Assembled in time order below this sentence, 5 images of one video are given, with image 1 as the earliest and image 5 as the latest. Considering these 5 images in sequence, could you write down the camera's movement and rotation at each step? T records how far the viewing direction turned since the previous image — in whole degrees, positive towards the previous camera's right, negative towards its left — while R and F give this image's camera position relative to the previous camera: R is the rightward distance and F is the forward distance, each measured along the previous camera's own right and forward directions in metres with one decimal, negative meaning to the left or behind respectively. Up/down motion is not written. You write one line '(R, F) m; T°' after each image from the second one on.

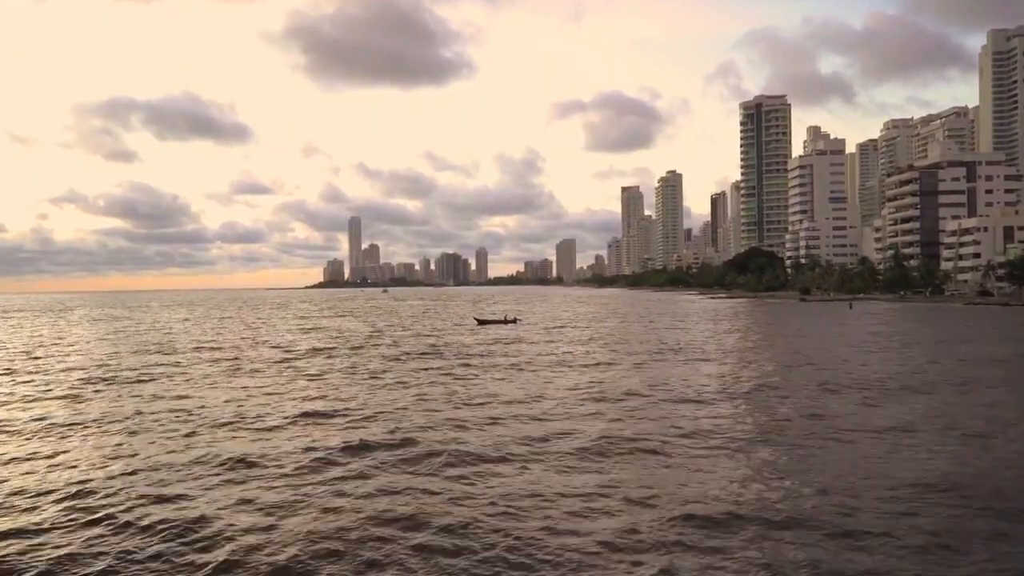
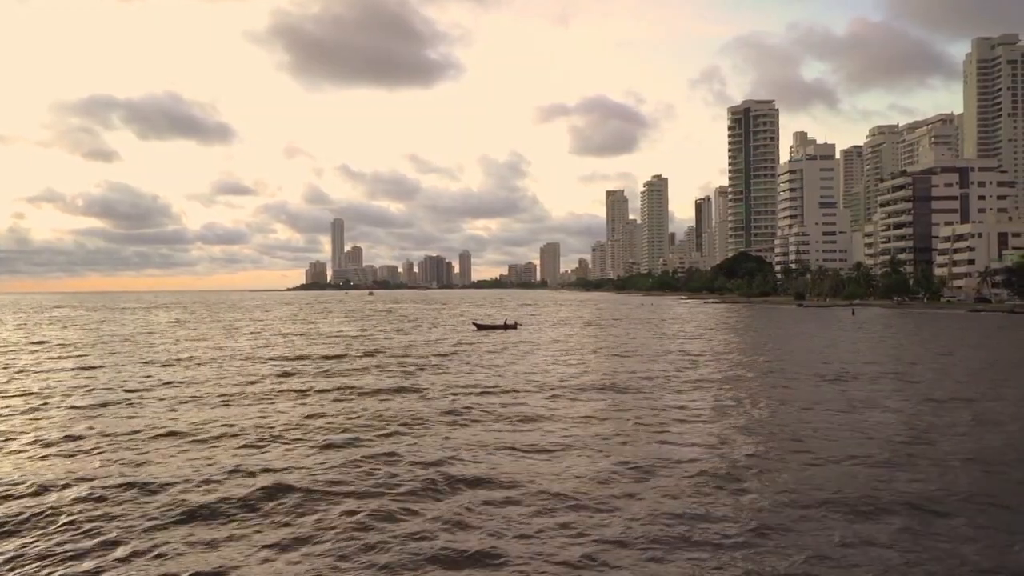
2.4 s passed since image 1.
(-1.7, +2.6) m; +1°
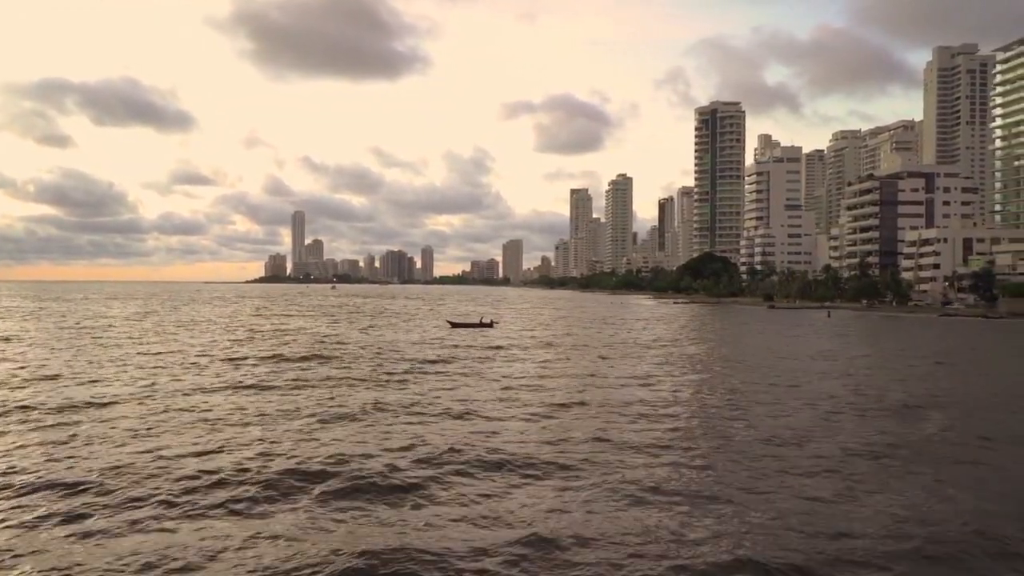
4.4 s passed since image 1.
(-1.5, +2.3) m; +3°
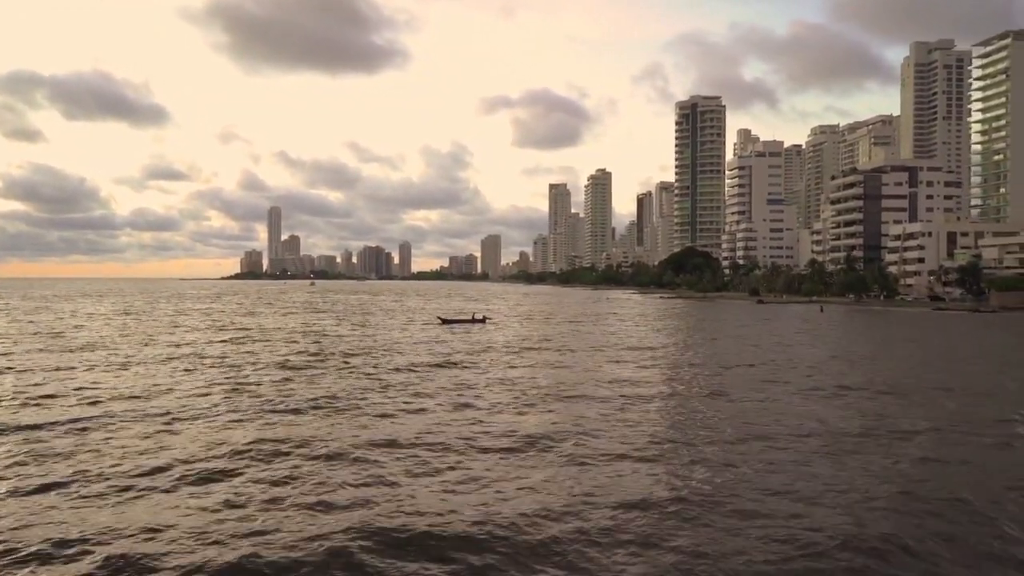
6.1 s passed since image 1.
(-1.4, +1.8) m; +2°
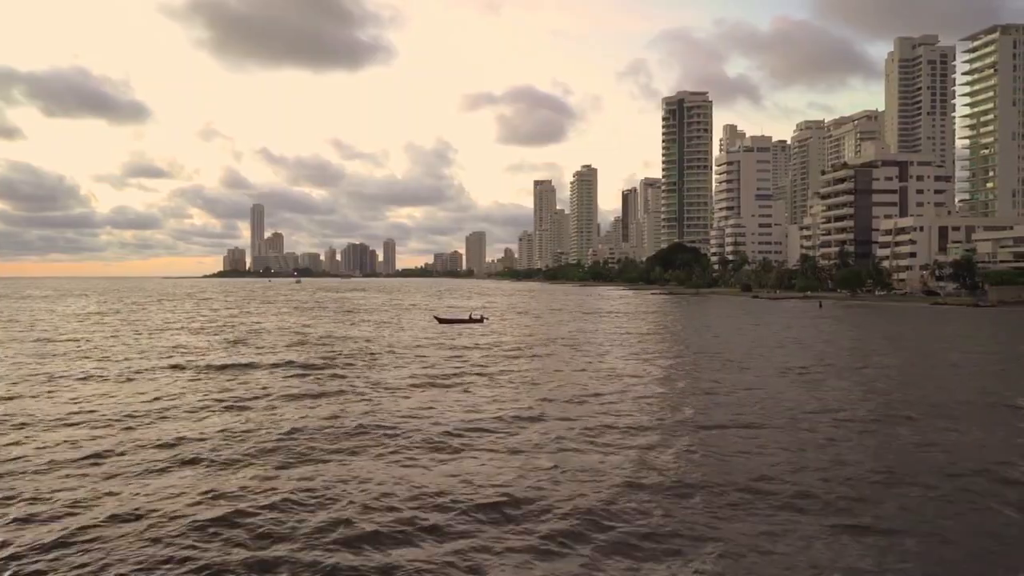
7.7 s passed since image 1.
(-1.3, +1.6) m; +1°
